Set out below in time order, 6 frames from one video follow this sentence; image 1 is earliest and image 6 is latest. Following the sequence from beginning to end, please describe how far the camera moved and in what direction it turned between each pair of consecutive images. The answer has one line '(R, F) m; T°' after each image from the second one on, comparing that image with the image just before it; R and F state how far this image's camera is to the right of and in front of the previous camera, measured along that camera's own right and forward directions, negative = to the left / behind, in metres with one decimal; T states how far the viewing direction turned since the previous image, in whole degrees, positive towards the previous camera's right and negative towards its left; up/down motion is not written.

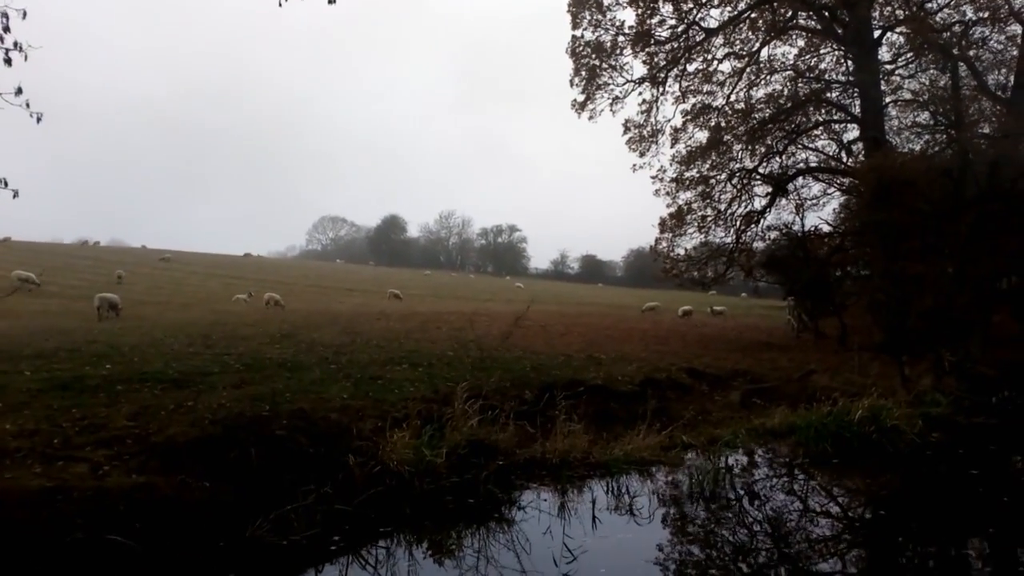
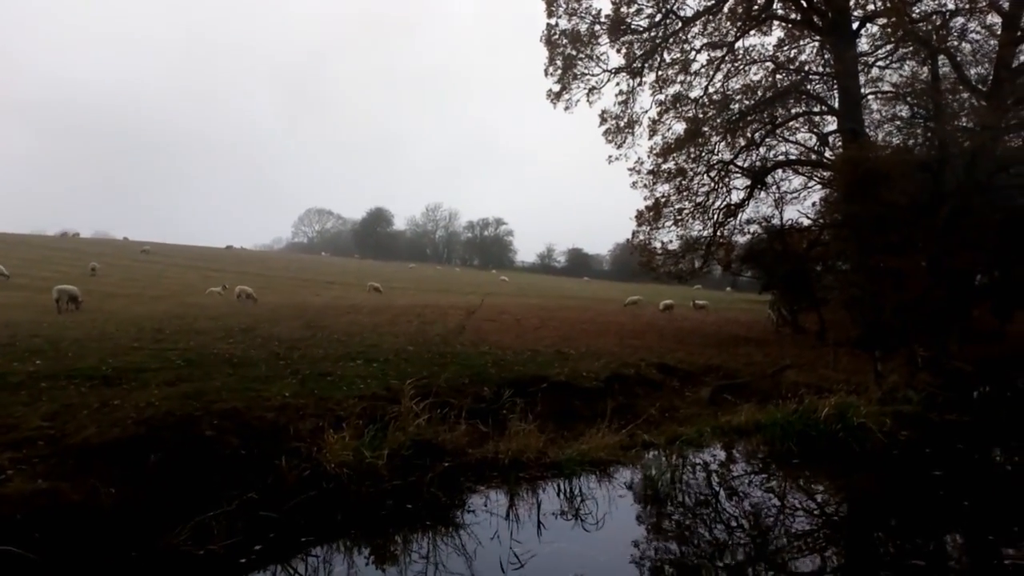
(+0.5, +0.4) m; +1°
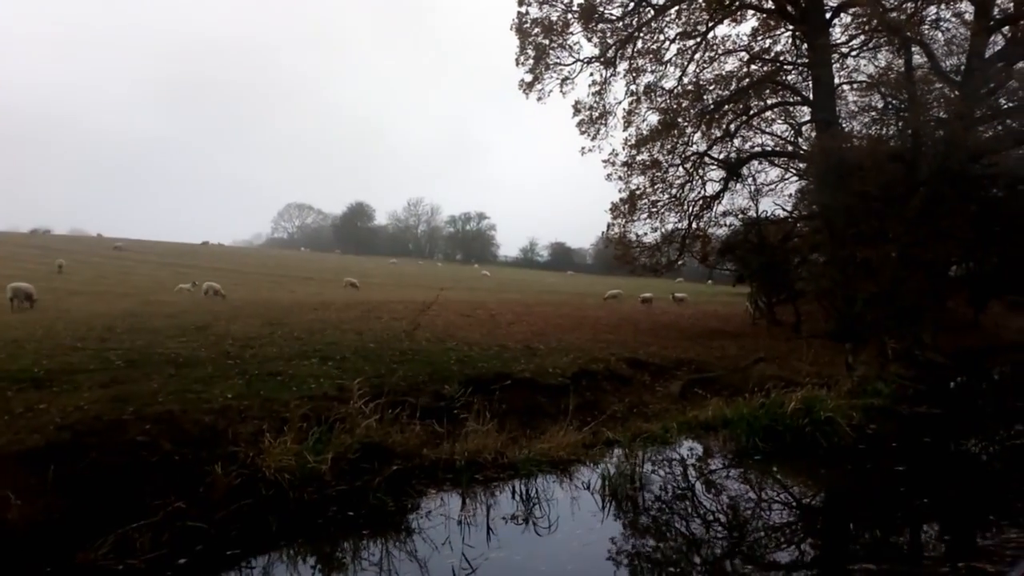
(+0.4, +0.4) m; +1°
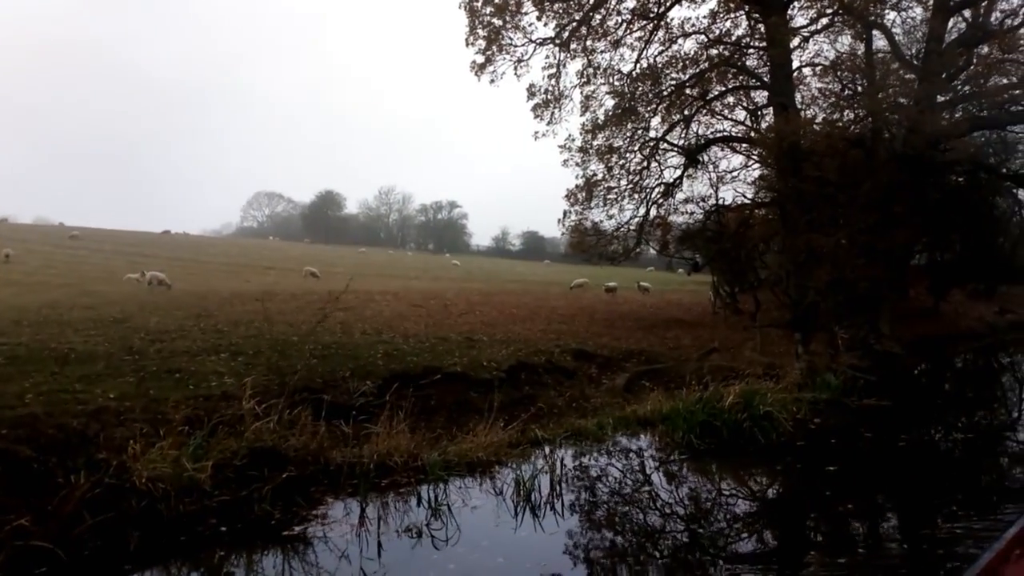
(+0.8, +0.6) m; +2°
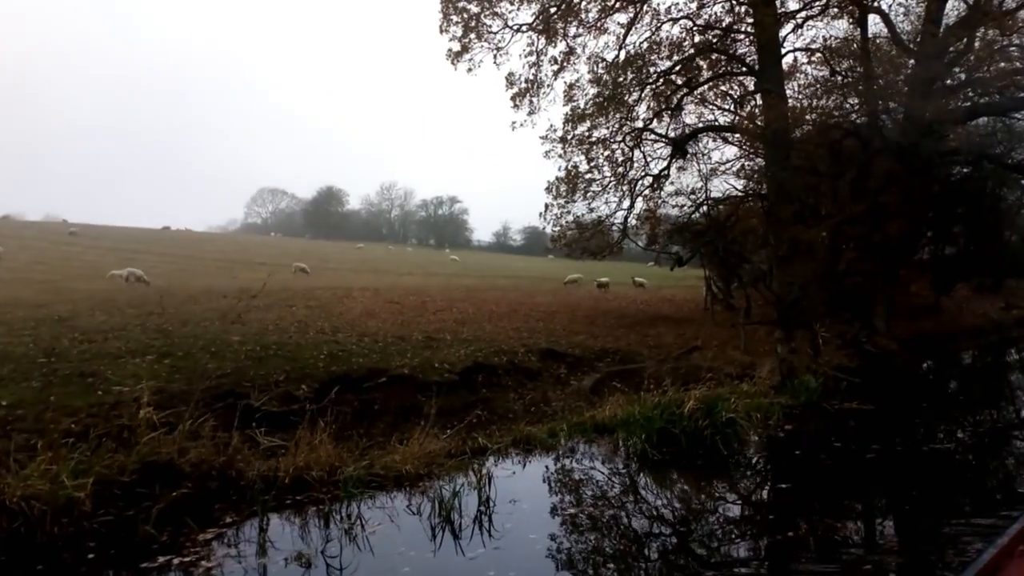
(+0.9, +0.7) m; -1°
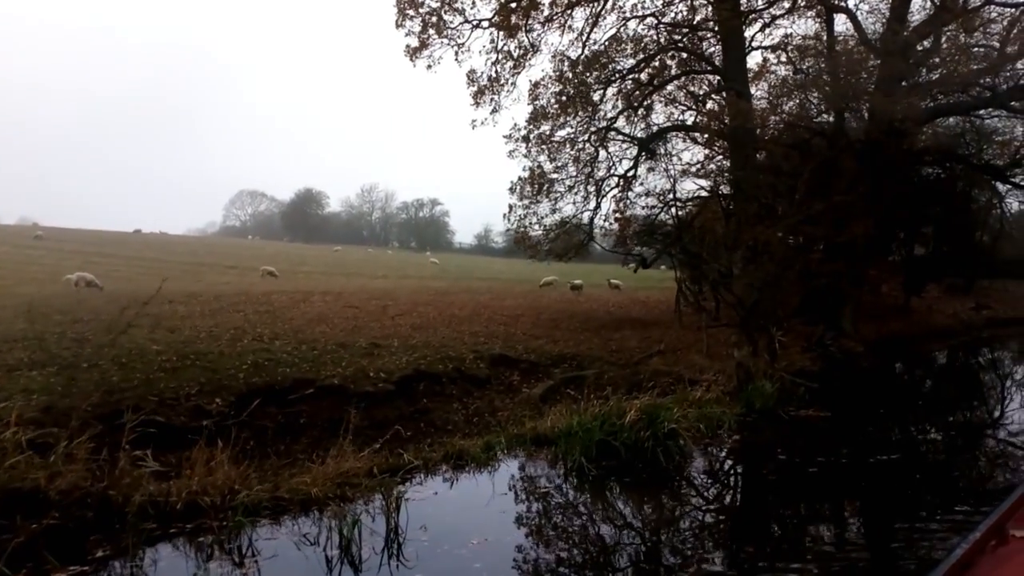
(+0.7, +0.6) m; +1°
